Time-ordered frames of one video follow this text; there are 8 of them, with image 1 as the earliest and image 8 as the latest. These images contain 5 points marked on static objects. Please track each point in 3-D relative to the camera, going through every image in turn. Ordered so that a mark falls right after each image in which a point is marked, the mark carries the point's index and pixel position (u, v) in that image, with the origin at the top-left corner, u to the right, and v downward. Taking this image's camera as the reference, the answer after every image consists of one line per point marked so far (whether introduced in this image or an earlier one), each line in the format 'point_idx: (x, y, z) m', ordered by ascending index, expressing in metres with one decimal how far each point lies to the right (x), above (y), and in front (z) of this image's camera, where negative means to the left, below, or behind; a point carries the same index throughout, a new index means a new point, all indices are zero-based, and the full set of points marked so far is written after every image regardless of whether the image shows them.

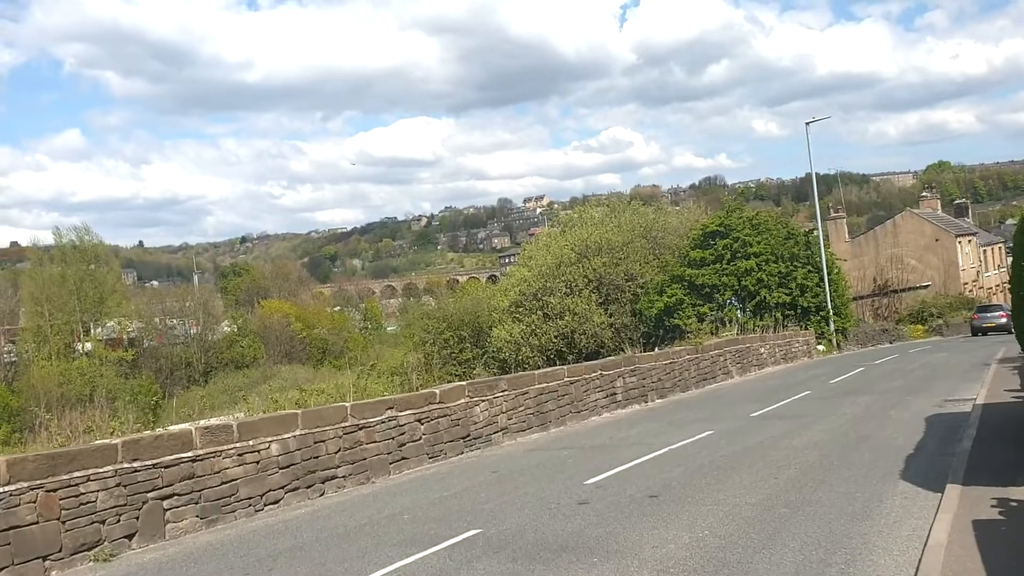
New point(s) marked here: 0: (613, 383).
0: (+1.8, -1.7, +17.0) m
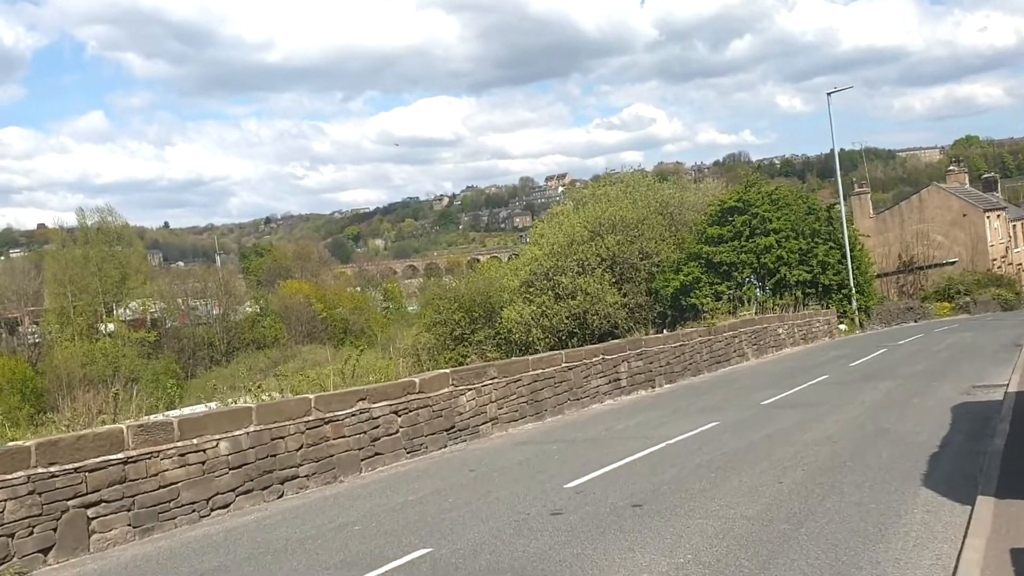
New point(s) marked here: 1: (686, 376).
0: (+1.8, -1.3, +16.0) m
1: (+3.4, -1.7, +18.7) m
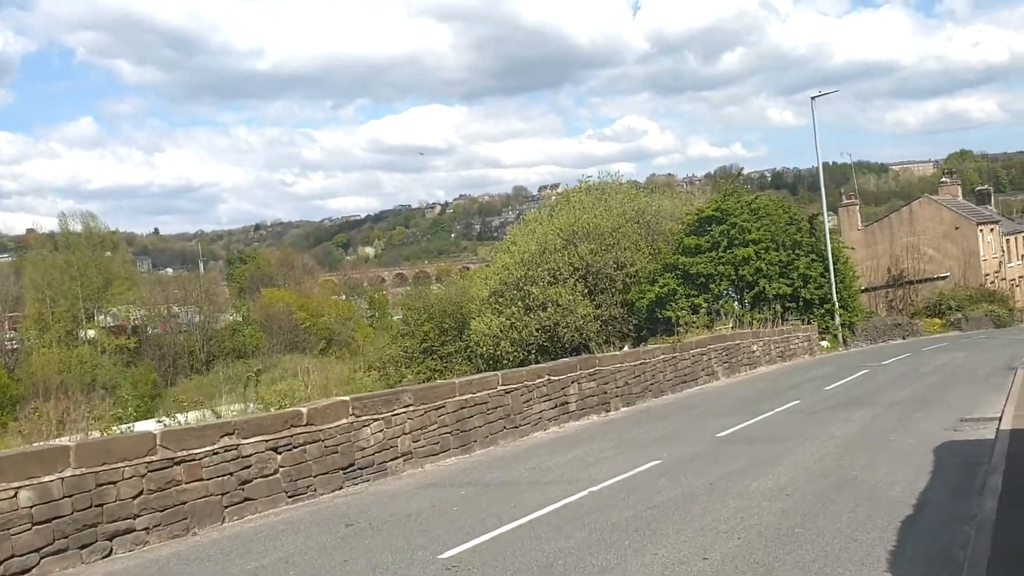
0: (+0.8, -1.5, +14.3) m
1: (+2.4, -1.9, +17.0) m
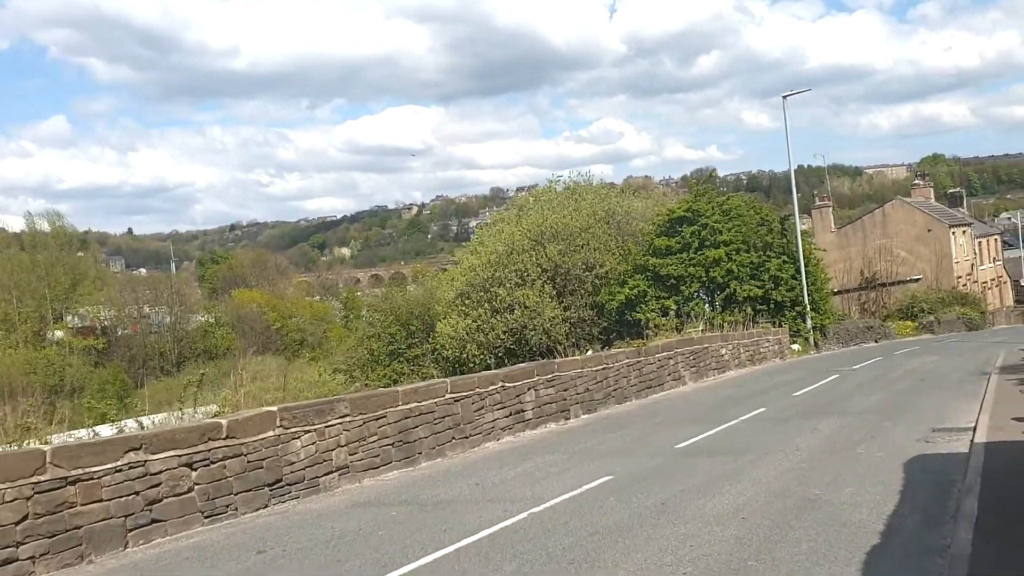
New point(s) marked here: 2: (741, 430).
0: (+0.1, -1.6, +13.6) m
1: (+1.7, -2.0, +16.4) m
2: (+2.8, -1.7, +11.8) m
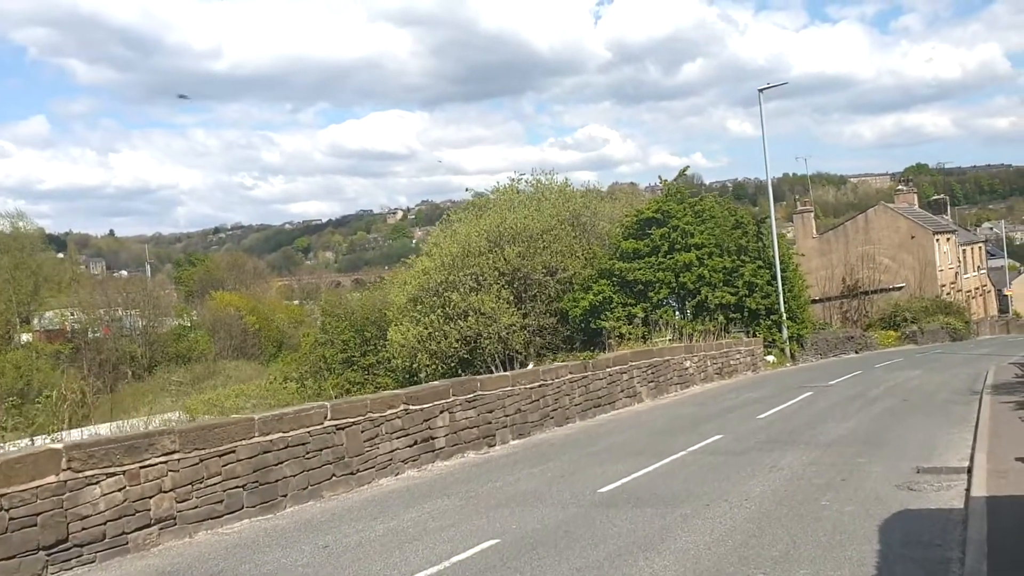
0: (-1.0, -1.6, +11.4) m
1: (+0.5, -2.0, +14.2) m
2: (+1.7, -1.8, +9.6) m
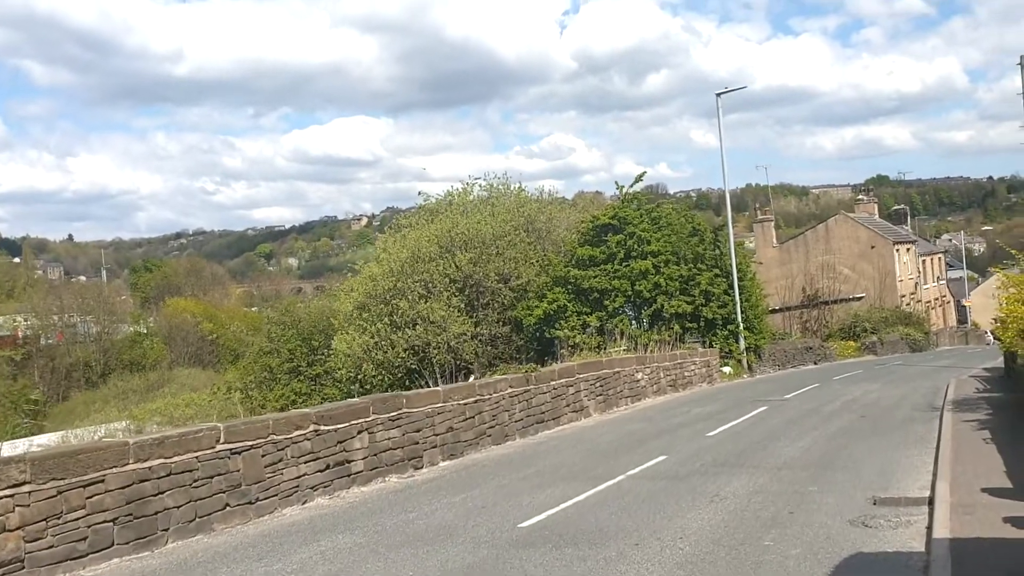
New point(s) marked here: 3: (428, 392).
0: (-1.8, -1.7, +10.4) m
1: (-0.4, -2.2, +13.2) m
2: (+1.0, -1.9, +8.7) m
3: (-1.0, -1.3, +12.0) m
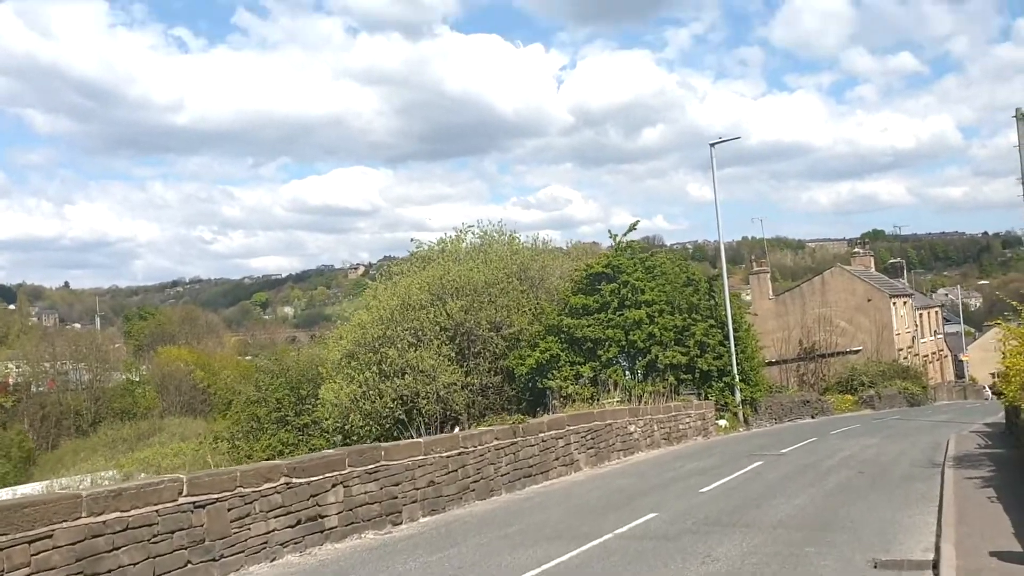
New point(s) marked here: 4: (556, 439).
0: (-2.0, -2.2, +9.9) m
1: (-0.6, -2.8, +12.7) m
2: (+0.8, -2.3, +8.2) m
3: (-1.2, -1.9, +11.5) m
4: (+0.7, -2.4, +15.7) m
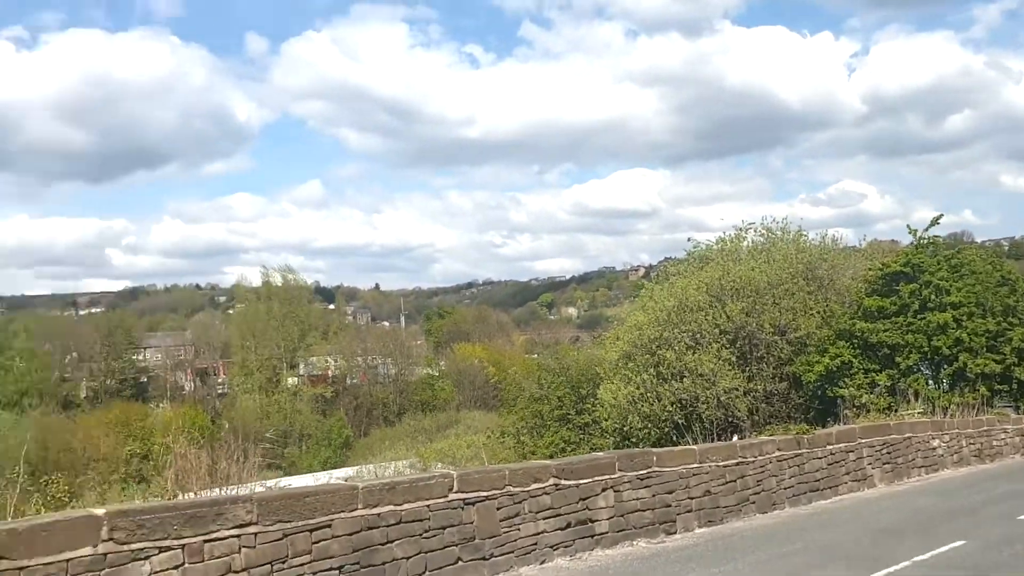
0: (+0.8, -2.1, +9.6) m
1: (+2.9, -2.8, +11.9) m
2: (+2.9, -2.3, +7.2) m
3: (+2.0, -1.8, +11.0) m
4: (+5.0, -2.4, +14.4) m
